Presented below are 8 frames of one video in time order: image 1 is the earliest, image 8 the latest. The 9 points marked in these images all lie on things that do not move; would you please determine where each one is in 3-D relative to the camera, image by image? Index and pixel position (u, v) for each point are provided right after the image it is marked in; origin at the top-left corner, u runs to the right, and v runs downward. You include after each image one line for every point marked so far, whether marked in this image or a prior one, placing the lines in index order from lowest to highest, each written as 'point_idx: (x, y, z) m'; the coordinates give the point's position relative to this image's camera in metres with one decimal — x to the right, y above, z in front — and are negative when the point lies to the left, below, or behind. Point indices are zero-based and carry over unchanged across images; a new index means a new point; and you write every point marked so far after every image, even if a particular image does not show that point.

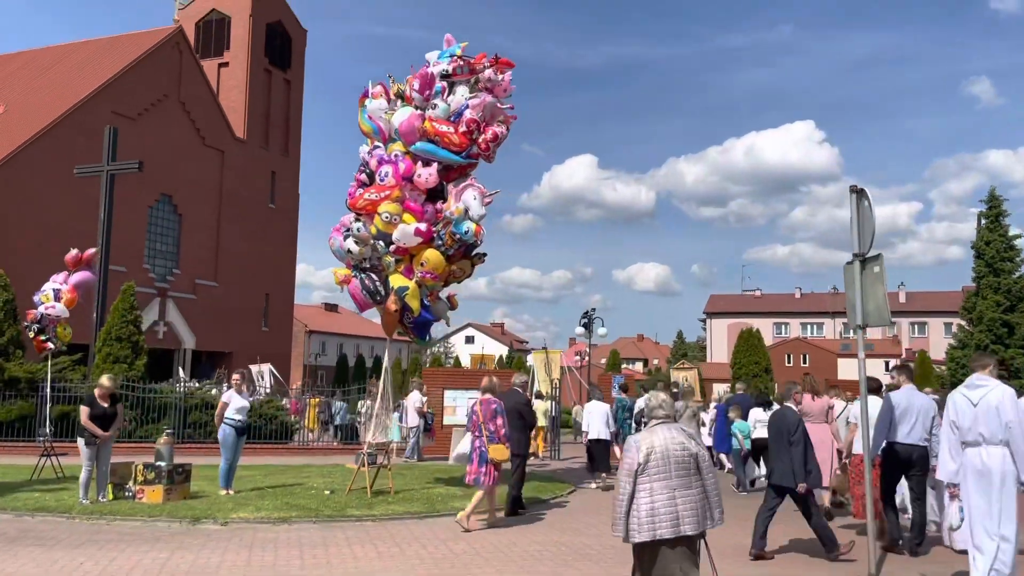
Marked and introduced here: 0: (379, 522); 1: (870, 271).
0: (-1.4, -2.4, +8.9) m
1: (+2.8, +0.1, +6.7) m
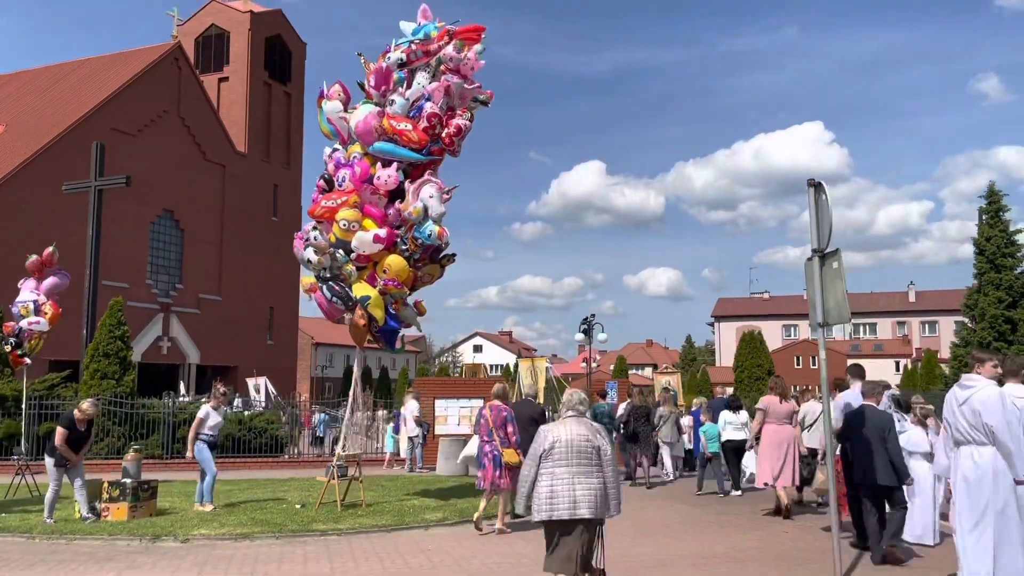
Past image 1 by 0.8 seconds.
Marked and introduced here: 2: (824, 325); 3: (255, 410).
0: (-1.7, -2.5, +8.7) m
1: (+2.4, +0.2, +6.5) m
2: (+2.4, -0.3, +6.5) m
3: (-5.9, -2.8, +19.7) m
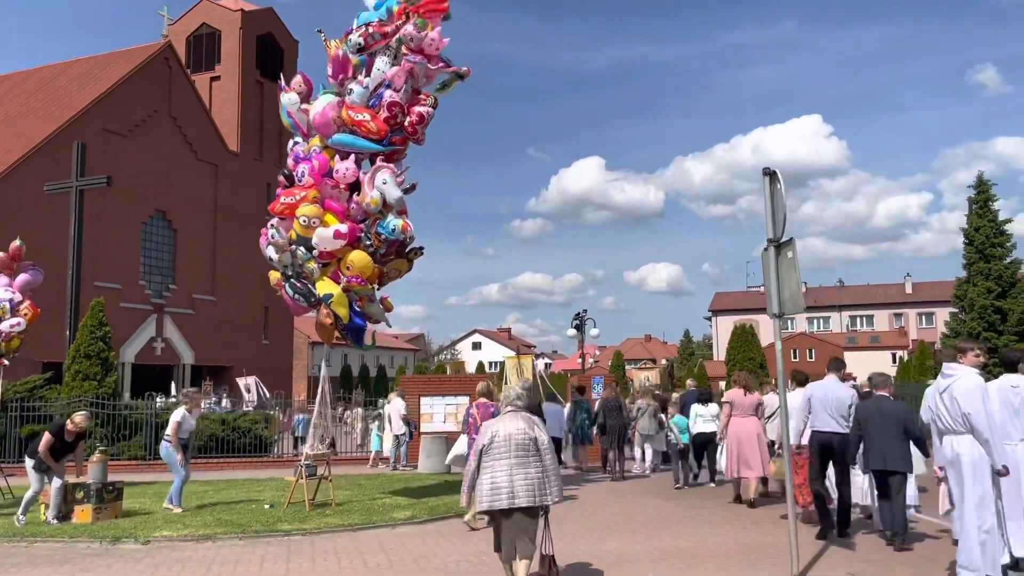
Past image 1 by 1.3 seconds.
0: (-2.0, -2.5, +8.5) m
1: (+2.0, +0.2, +6.3) m
2: (+2.0, -0.2, +6.4) m
3: (-6.2, -2.8, +19.6) m
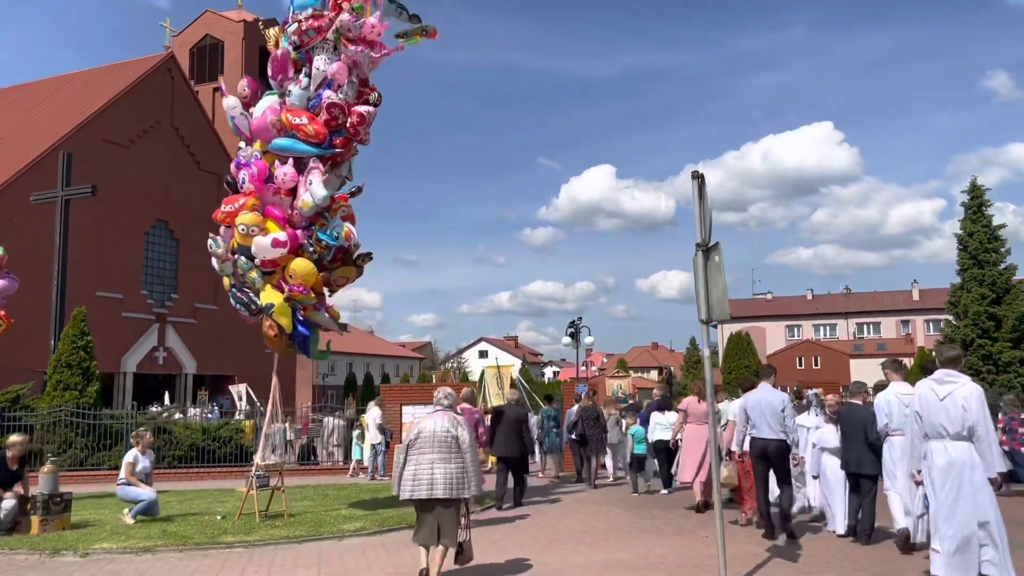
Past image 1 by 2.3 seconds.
0: (-2.6, -2.6, +8.4) m
1: (+1.4, +0.2, +6.2) m
2: (+1.4, -0.3, +6.2) m
3: (-6.6, -3.0, +19.5) m
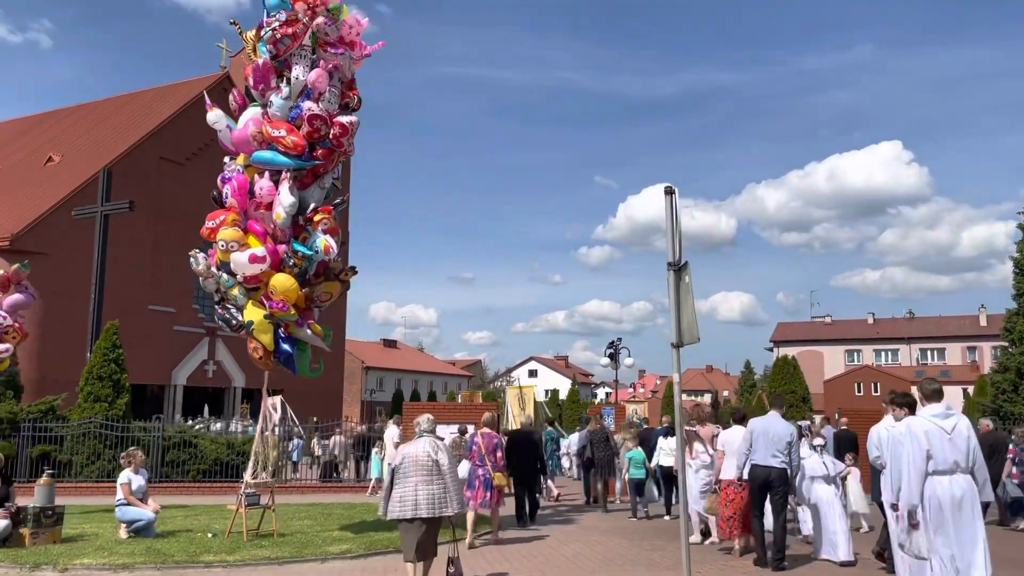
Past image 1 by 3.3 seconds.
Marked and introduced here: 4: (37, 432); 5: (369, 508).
0: (-2.7, -2.7, +8.2) m
1: (+1.2, 0.0, +5.8) m
2: (+1.2, -0.4, +5.9) m
3: (-6.0, -3.3, +19.5) m
4: (-10.3, -3.1, +18.5) m
5: (-2.2, -3.4, +13.2) m
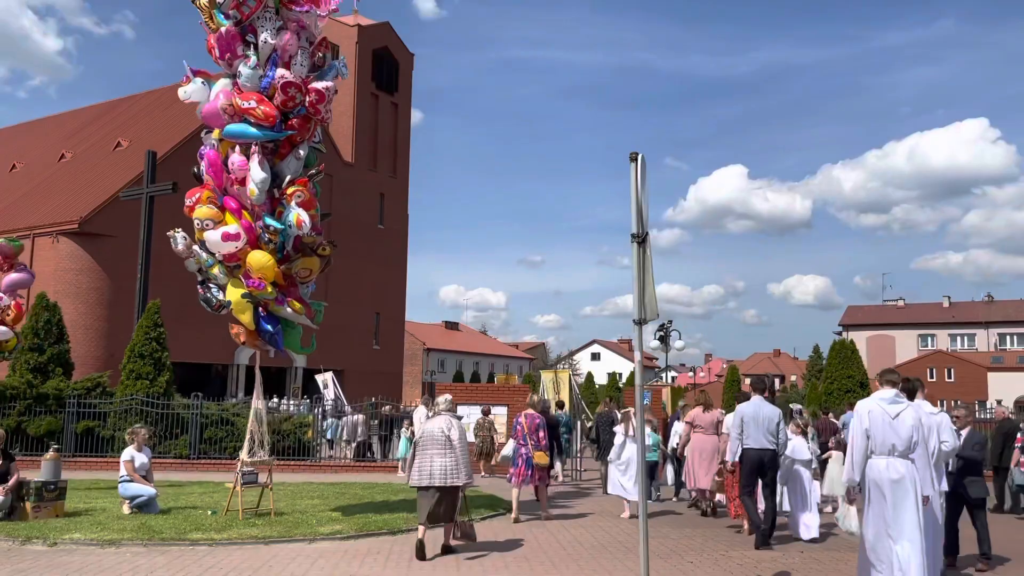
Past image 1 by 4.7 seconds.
0: (-2.8, -2.5, +8.2) m
1: (+0.8, +0.2, +5.4) m
2: (+0.9, -0.2, +5.4) m
3: (-5.2, -2.9, +19.7) m
4: (-9.6, -2.7, +19.0) m
5: (-1.9, -3.1, +13.1) m
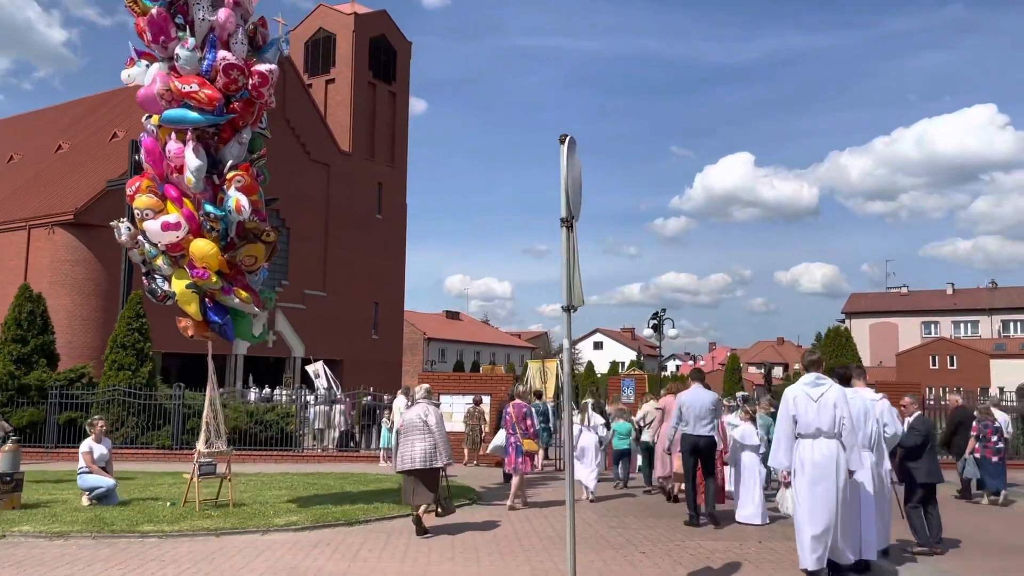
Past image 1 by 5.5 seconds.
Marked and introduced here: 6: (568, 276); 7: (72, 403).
0: (-3.3, -2.4, +8.1) m
1: (+0.4, +0.3, +5.2) m
2: (+0.4, -0.1, +5.3) m
3: (-5.6, -2.6, +19.6) m
4: (-9.9, -2.5, +19.0) m
5: (-2.3, -2.9, +13.0) m
6: (+0.3, +0.1, +5.3) m
7: (-9.8, -2.6, +19.0) m
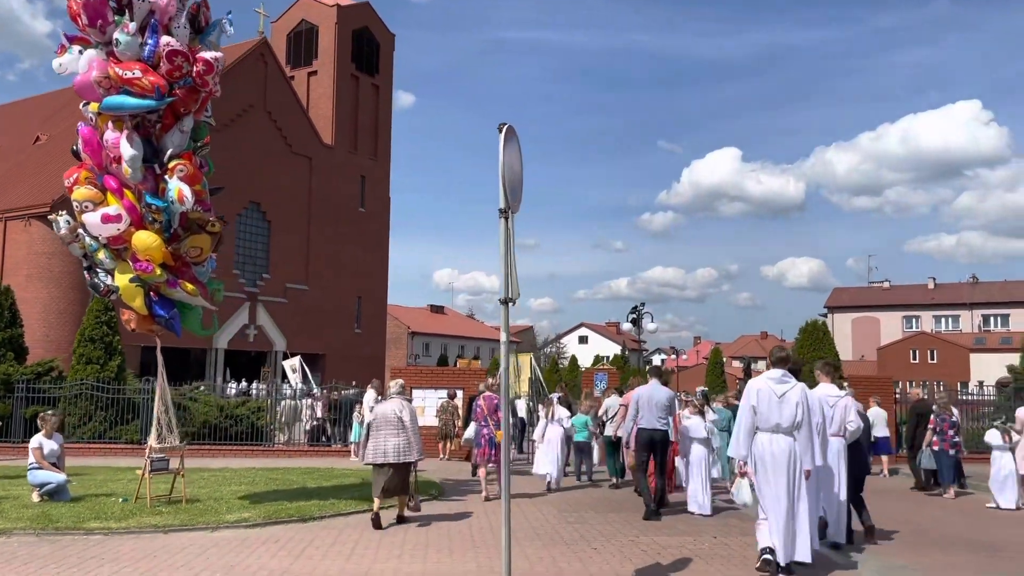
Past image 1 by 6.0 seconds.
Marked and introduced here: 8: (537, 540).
0: (-3.7, -2.3, +7.9) m
1: (0.0, +0.4, +5.1) m
2: (0.0, -0.1, +5.2) m
3: (-6.2, -2.5, +19.4) m
4: (-10.5, -2.3, +18.7) m
5: (-2.9, -2.8, +12.8) m
6: (-0.1, +0.1, +5.1) m
7: (-10.4, -2.4, +18.8) m
8: (+0.1, -2.3, +7.8) m
